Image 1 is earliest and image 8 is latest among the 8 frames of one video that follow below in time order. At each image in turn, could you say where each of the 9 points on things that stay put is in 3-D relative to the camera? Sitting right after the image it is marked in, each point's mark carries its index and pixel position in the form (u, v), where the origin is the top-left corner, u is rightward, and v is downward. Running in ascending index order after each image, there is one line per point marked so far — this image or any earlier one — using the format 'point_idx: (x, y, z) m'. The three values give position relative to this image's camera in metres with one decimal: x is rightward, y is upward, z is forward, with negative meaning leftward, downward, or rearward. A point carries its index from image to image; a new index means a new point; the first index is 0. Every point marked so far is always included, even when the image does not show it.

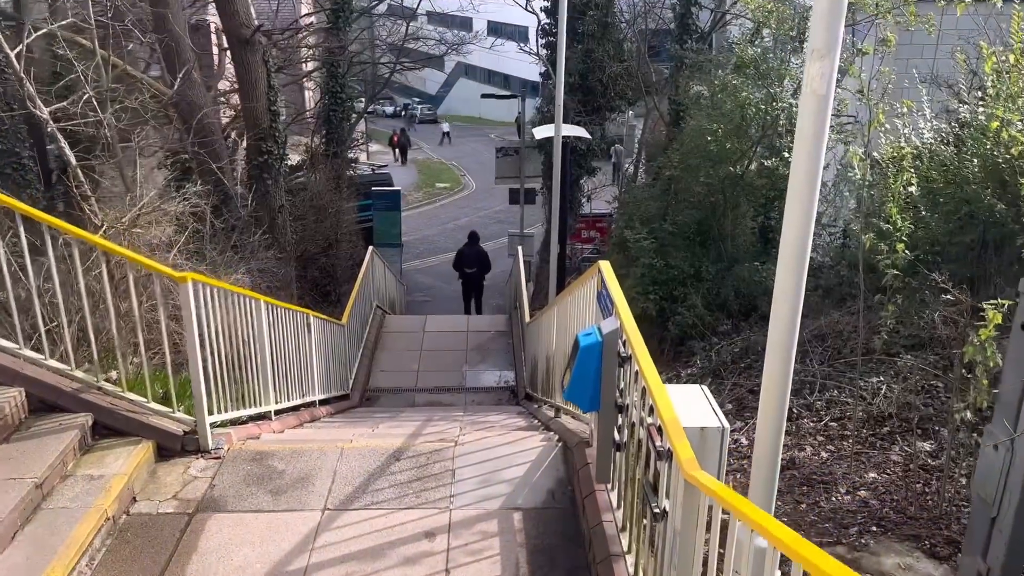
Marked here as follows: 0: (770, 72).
0: (+3.0, +2.5, +8.9) m
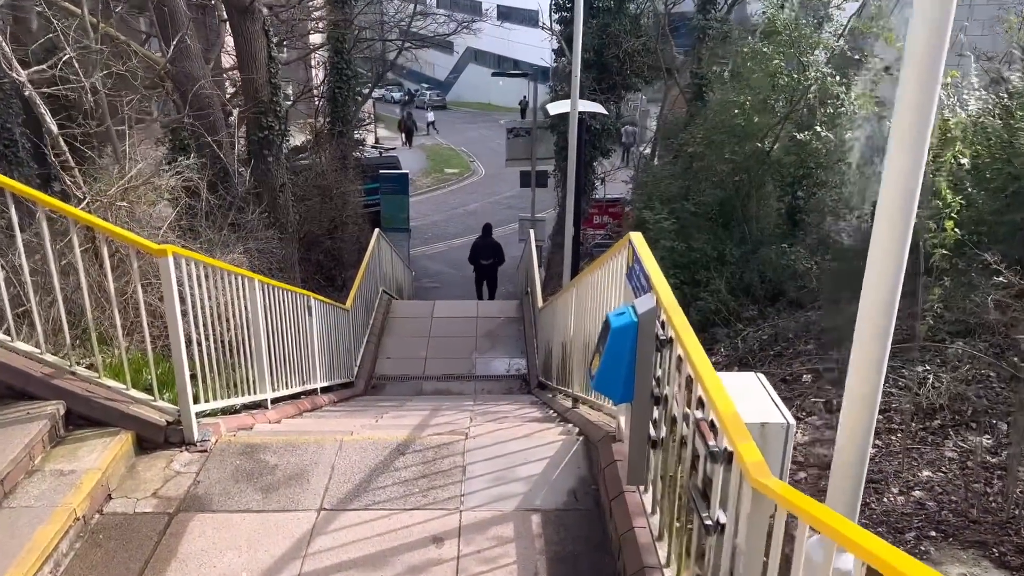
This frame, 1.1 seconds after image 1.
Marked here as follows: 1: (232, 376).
0: (+3.1, +2.7, +8.4) m
1: (-2.0, -0.6, +5.6) m
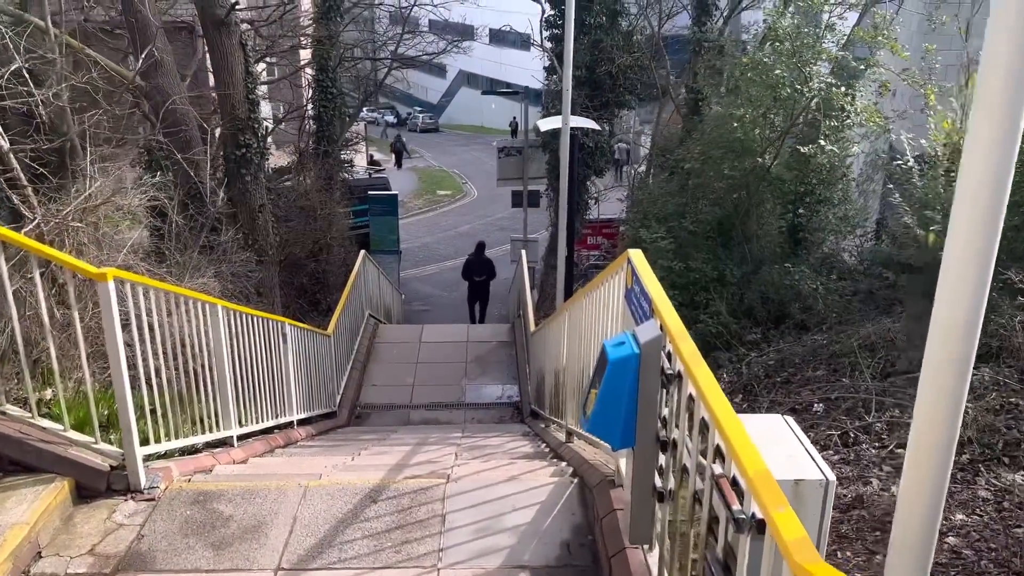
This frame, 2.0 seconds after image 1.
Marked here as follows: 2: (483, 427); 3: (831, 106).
0: (+3.0, +2.5, +8.0) m
1: (-2.1, -0.8, +5.1) m
2: (-0.3, -1.5, +8.3) m
3: (+3.3, +1.8, +7.9) m
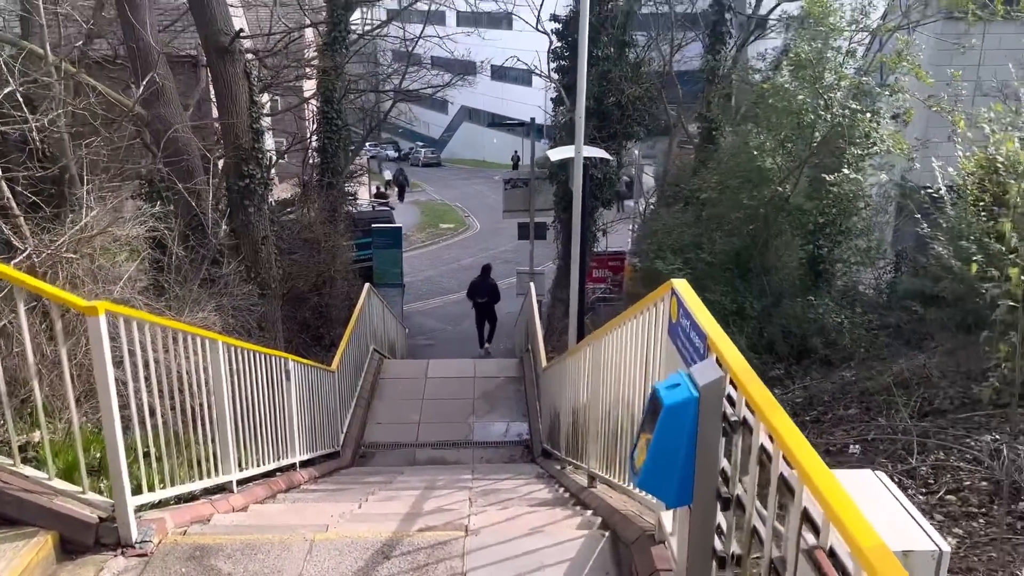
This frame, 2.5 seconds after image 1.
0: (+3.1, +2.1, +7.8) m
1: (-2.0, -1.0, +4.8) m
2: (-0.2, -1.8, +8.0) m
3: (+3.4, +1.5, +7.7) m
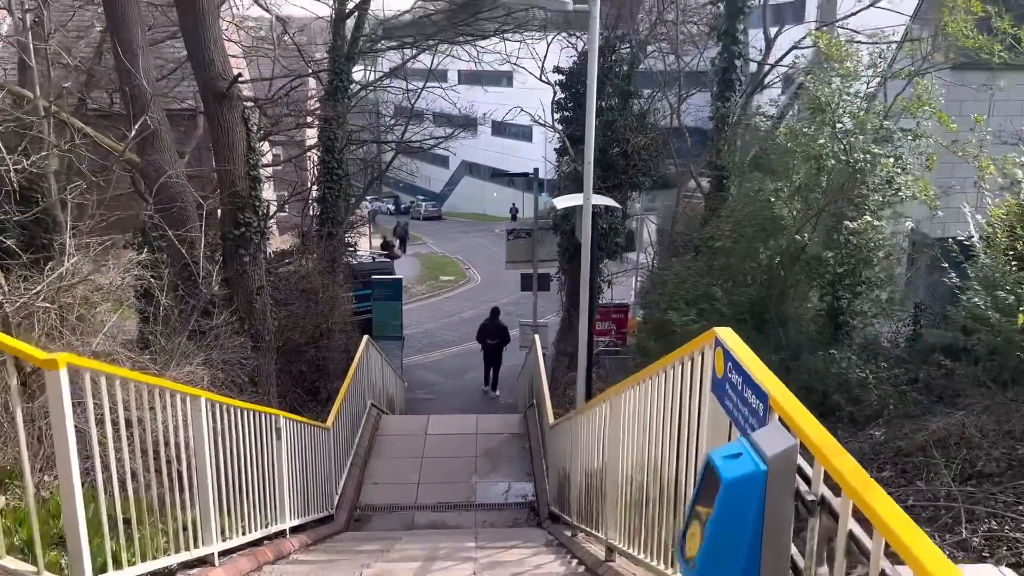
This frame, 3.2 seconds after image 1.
0: (+3.2, +1.6, +7.5) m
1: (-1.9, -1.3, +4.3) m
2: (-0.1, -2.3, +7.4) m
3: (+3.4, +1.0, +7.4) m
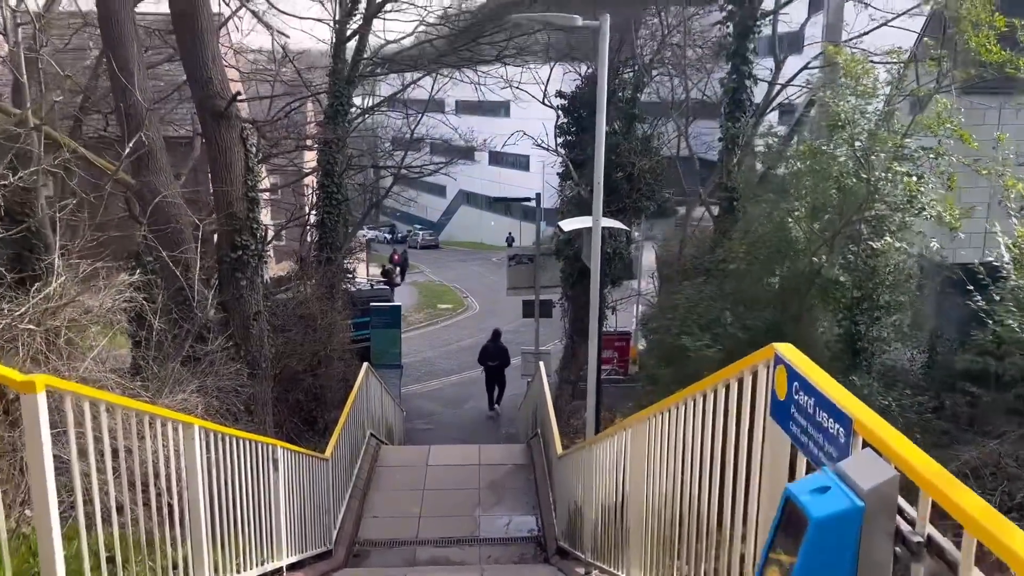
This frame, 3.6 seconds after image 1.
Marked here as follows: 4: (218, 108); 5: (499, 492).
0: (+3.2, +1.4, +7.3) m
1: (-1.8, -1.4, +4.0) m
2: (-0.1, -2.6, +7.1) m
3: (+3.5, +0.8, +7.2) m
4: (-3.0, +1.8, +7.9) m
5: (-0.2, -2.5, +9.8) m
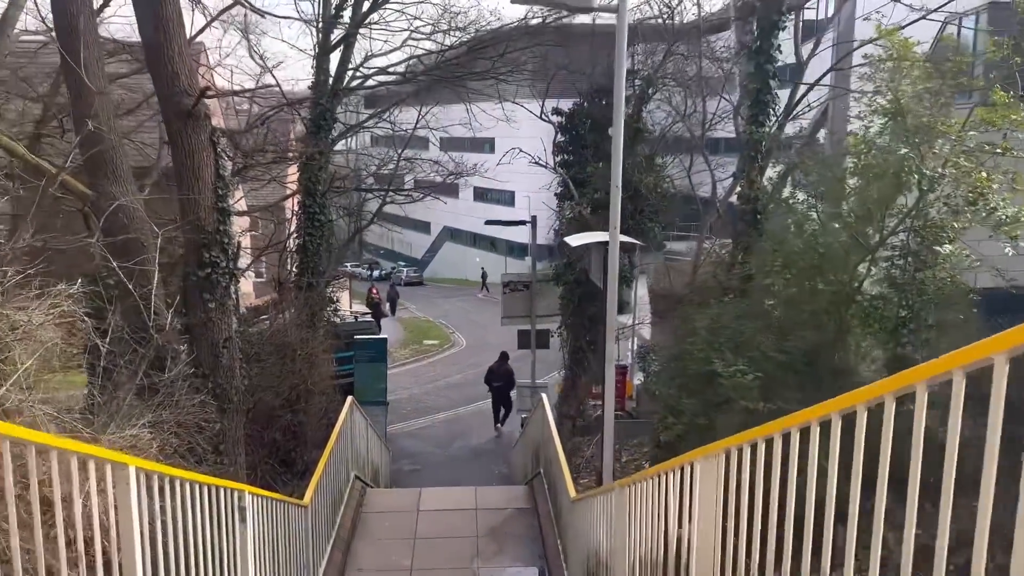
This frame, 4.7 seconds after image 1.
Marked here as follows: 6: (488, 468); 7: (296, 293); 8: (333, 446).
0: (+3.3, +1.3, +6.6) m
1: (-1.7, -1.4, +3.0) m
2: (0.0, -2.7, +6.0) m
3: (+3.6, +0.7, +6.4) m
4: (-2.9, +1.6, +7.0) m
5: (-0.1, -2.8, +8.7) m
6: (-0.5, -3.8, +16.6) m
7: (-3.2, -0.1, +11.6) m
8: (-1.9, -1.6, +8.2) m
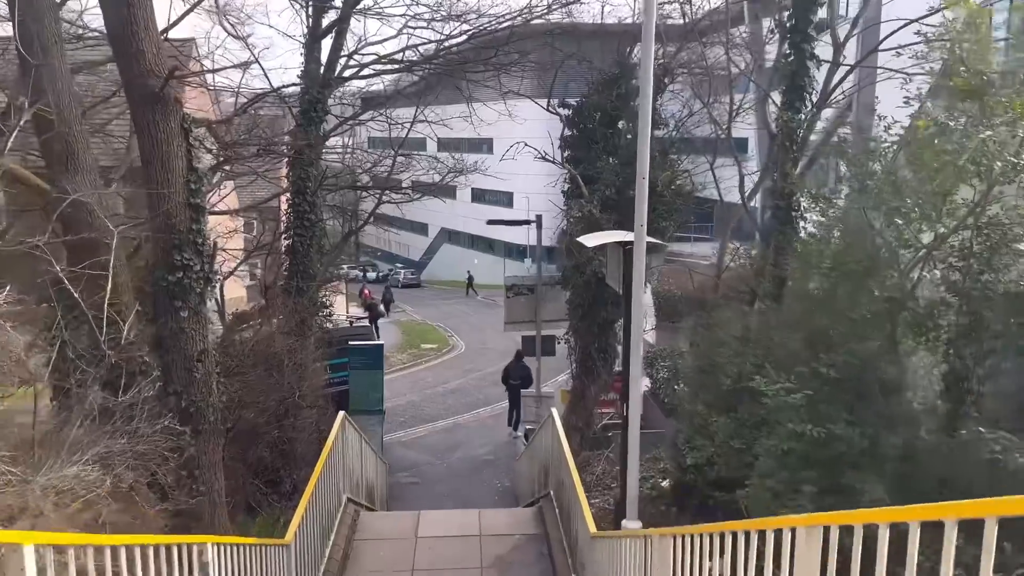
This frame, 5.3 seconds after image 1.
0: (+3.4, +1.2, +5.8) m
1: (-1.6, -1.4, +2.1) m
2: (+0.1, -2.7, +5.2) m
3: (+3.7, +0.6, +5.6) m
4: (-2.8, +1.6, +6.2) m
5: (0.0, -2.9, +7.9) m
6: (-0.5, -3.9, +15.8) m
7: (-3.1, -0.1, +10.8) m
8: (-1.8, -1.7, +7.4) m
